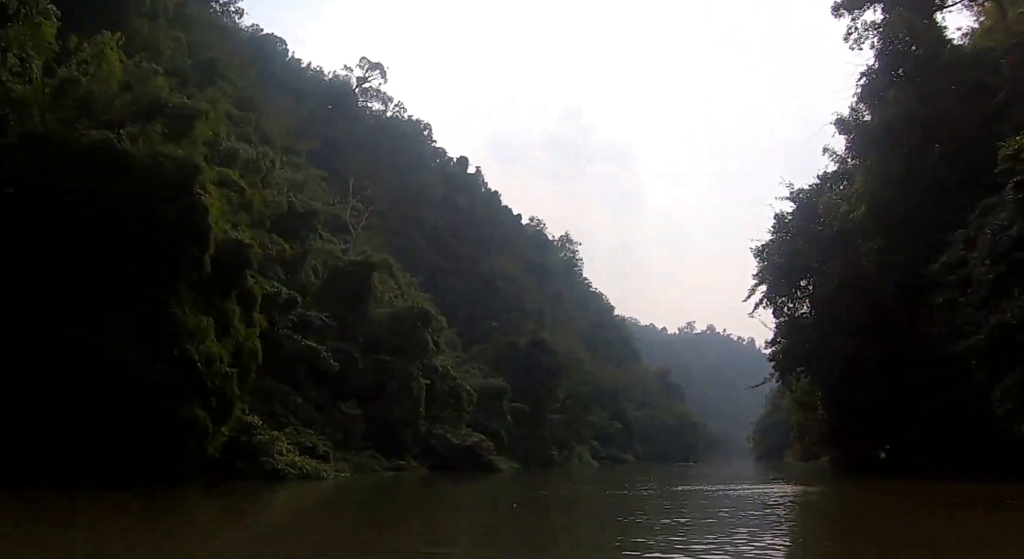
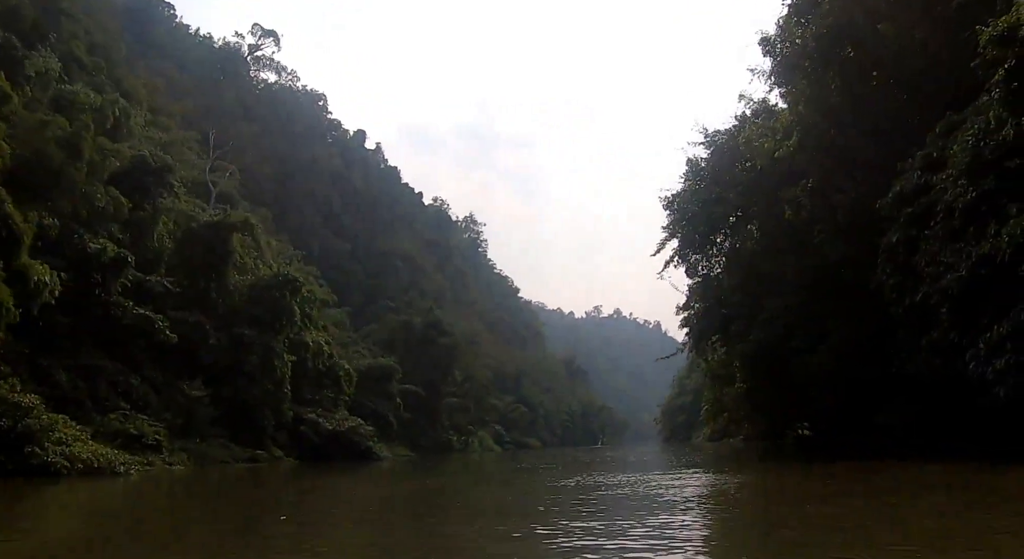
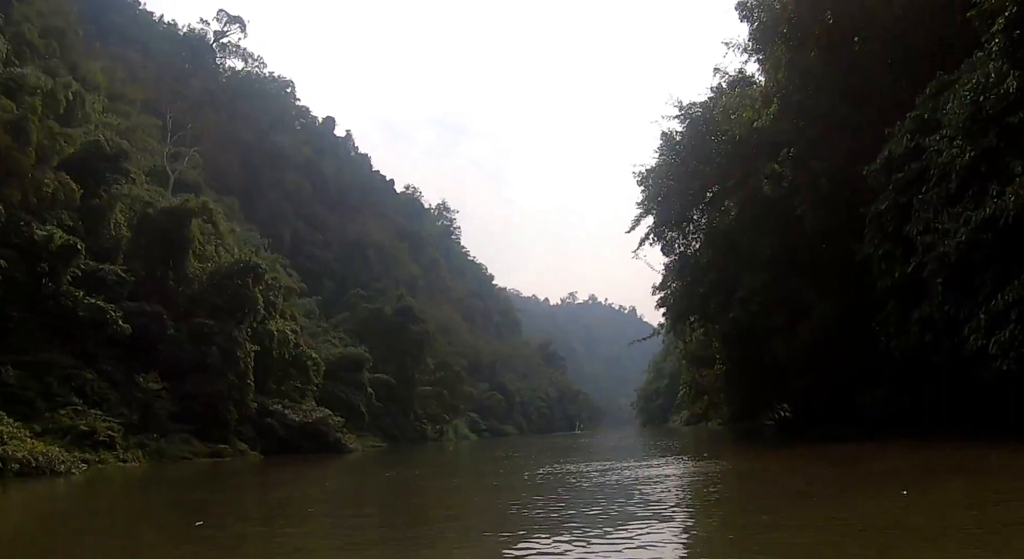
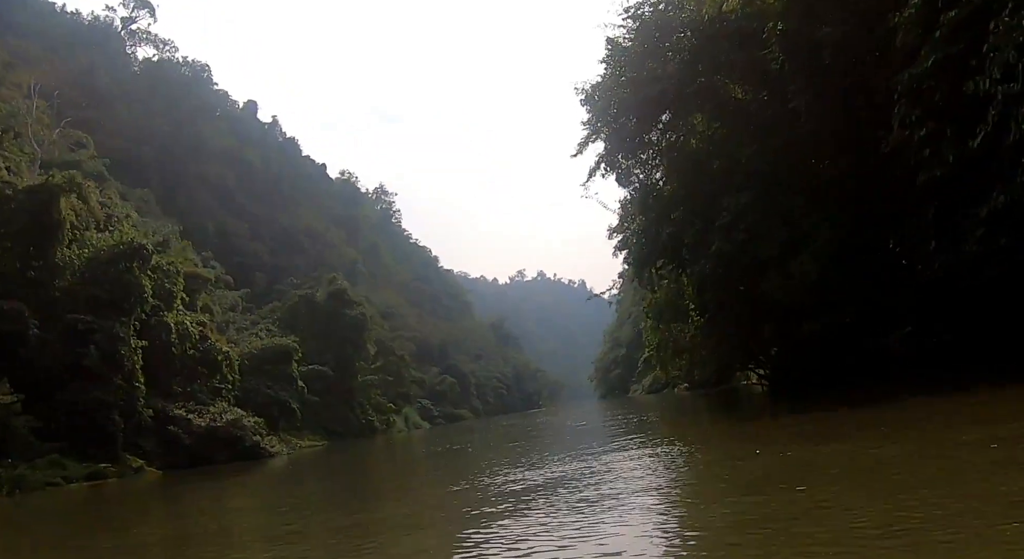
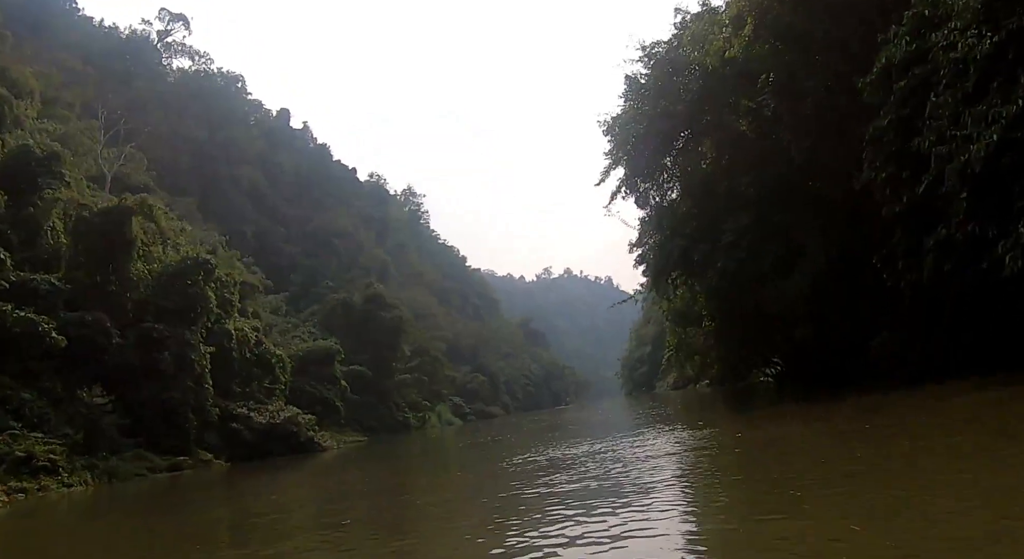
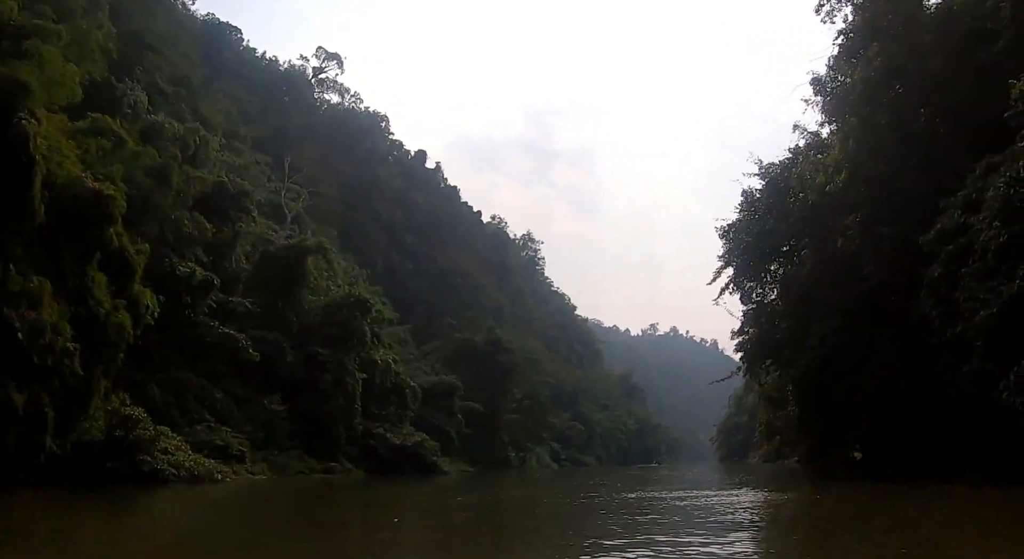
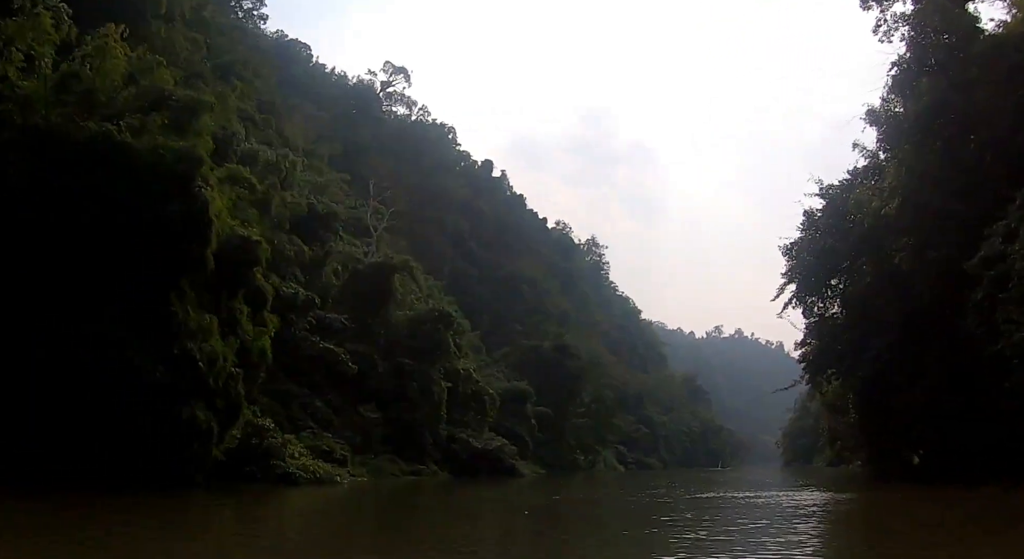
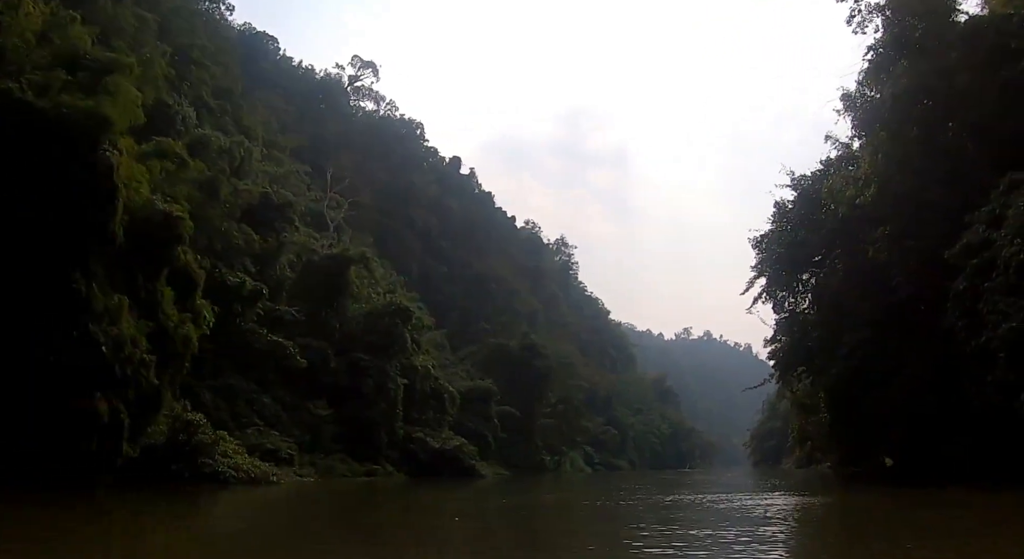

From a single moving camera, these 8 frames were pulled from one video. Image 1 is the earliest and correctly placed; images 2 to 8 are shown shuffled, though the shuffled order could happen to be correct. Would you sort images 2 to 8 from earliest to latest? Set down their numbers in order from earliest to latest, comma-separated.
7, 8, 6, 2, 3, 5, 4
